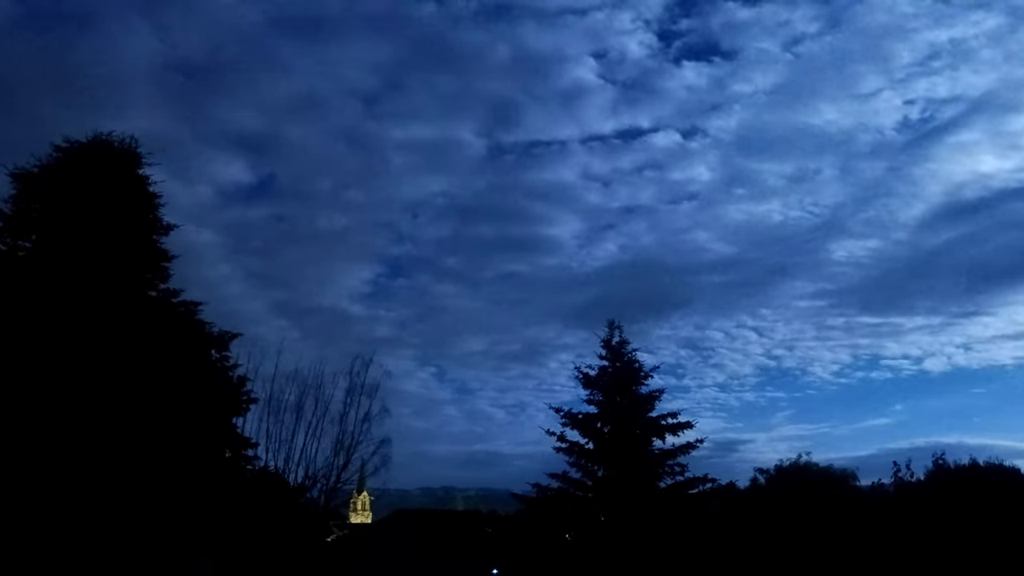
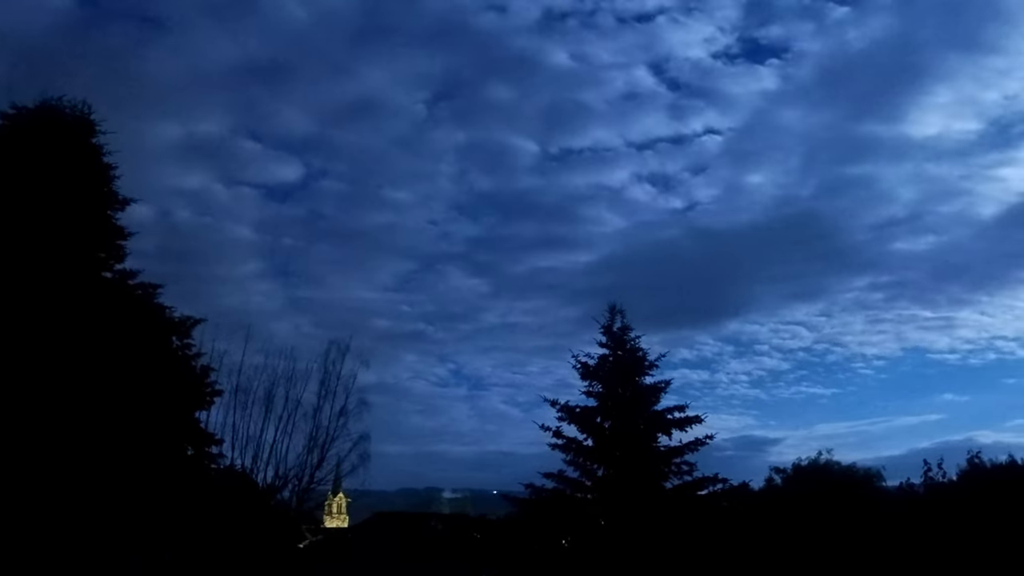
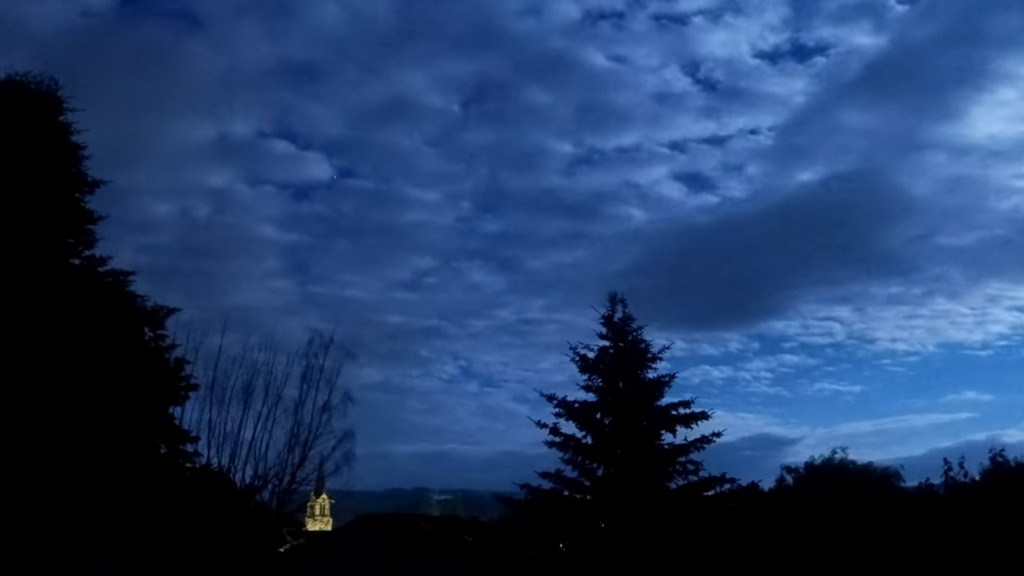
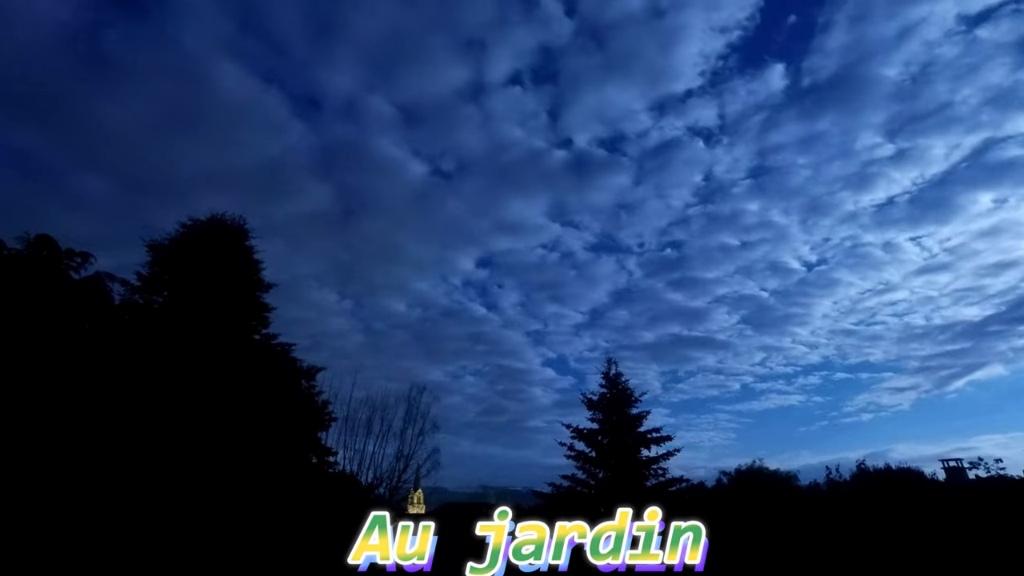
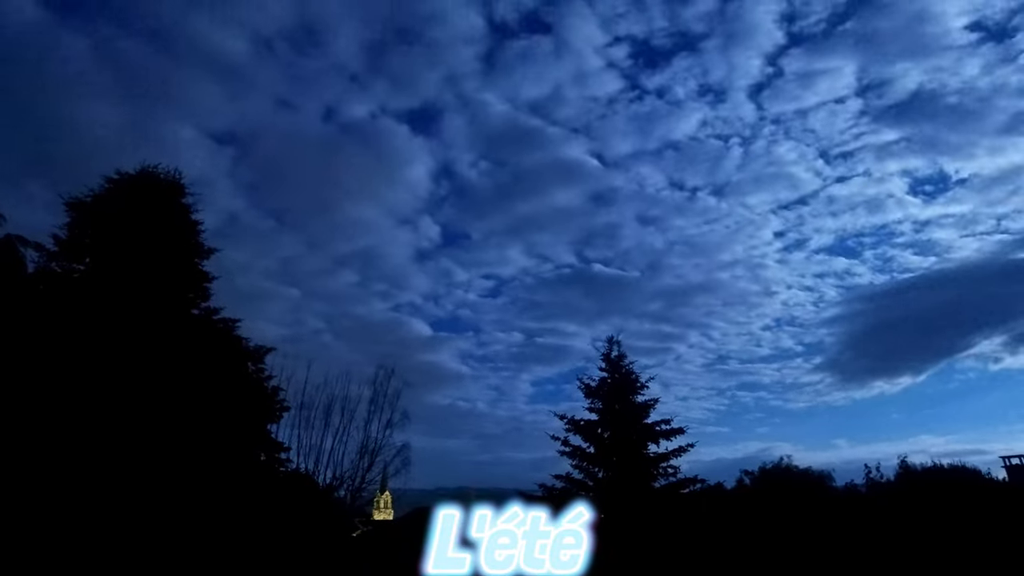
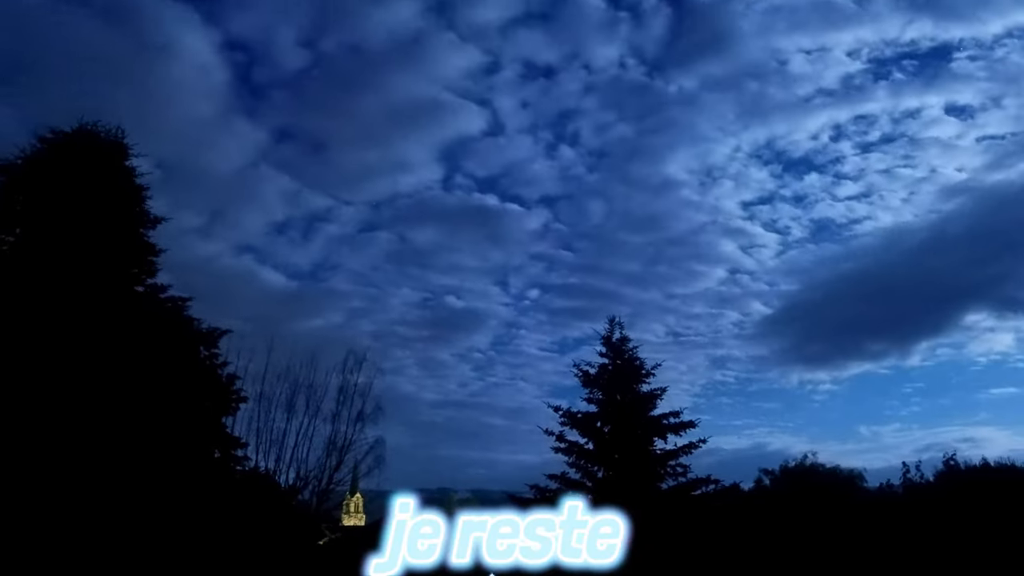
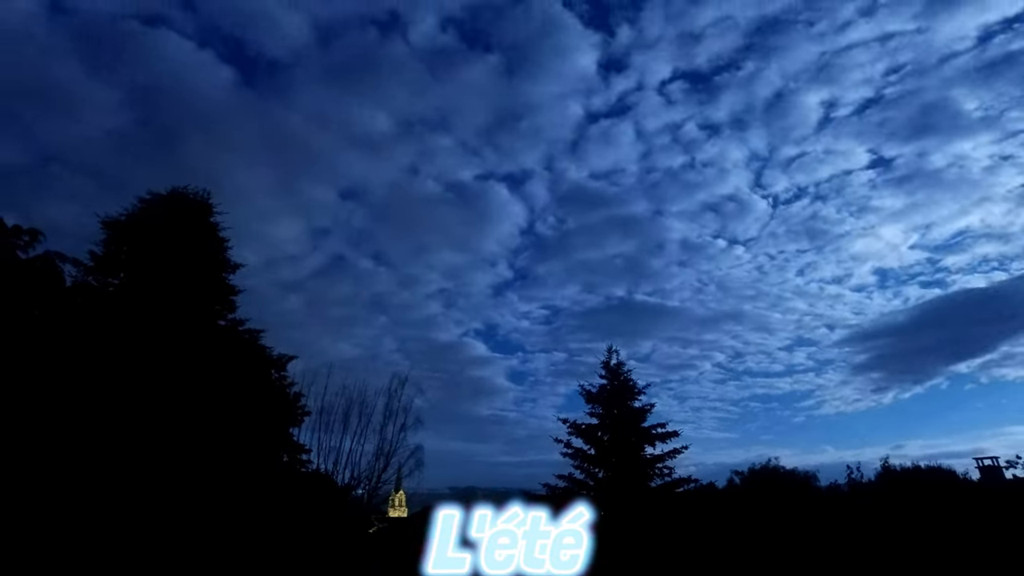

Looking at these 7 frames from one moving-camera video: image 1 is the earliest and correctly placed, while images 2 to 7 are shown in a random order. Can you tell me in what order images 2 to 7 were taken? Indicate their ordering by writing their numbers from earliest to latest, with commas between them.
2, 3, 6, 5, 7, 4
